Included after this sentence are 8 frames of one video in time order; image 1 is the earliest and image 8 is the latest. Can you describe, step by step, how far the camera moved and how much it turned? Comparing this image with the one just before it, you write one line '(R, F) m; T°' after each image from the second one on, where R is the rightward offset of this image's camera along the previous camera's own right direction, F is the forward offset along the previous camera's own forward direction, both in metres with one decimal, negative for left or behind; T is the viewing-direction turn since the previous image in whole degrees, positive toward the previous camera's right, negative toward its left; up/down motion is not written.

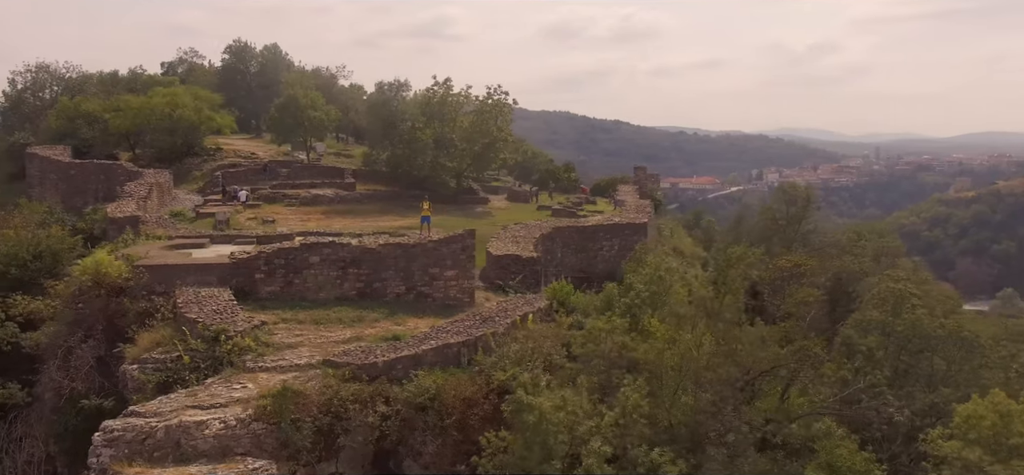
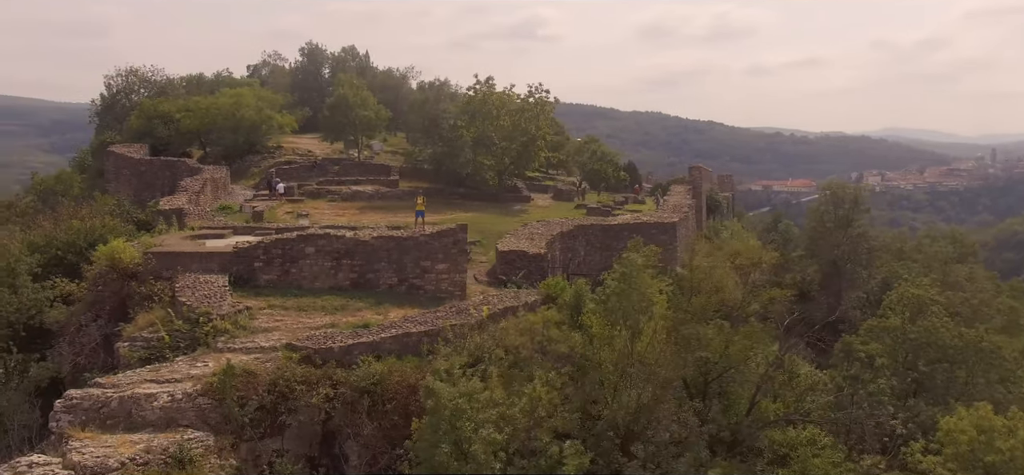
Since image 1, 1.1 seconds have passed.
(+1.6, -0.1) m; -8°
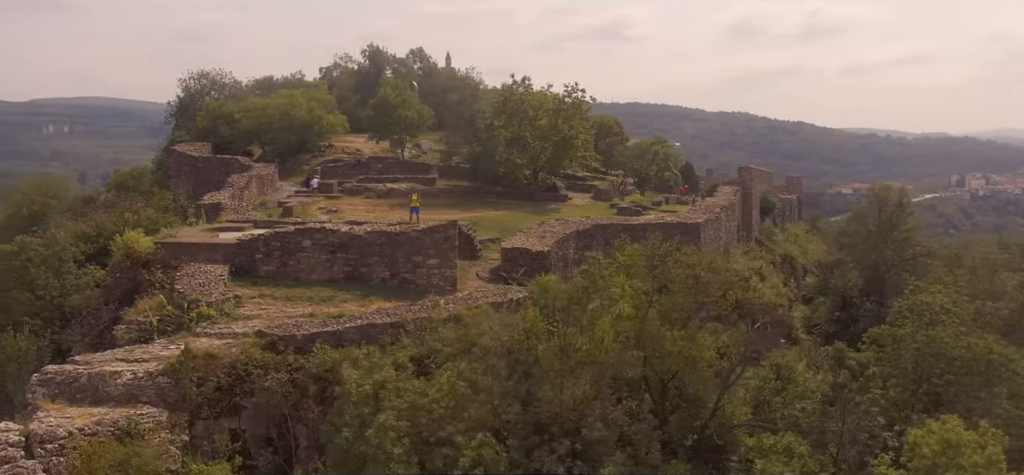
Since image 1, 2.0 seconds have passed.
(+1.5, -0.1) m; -7°
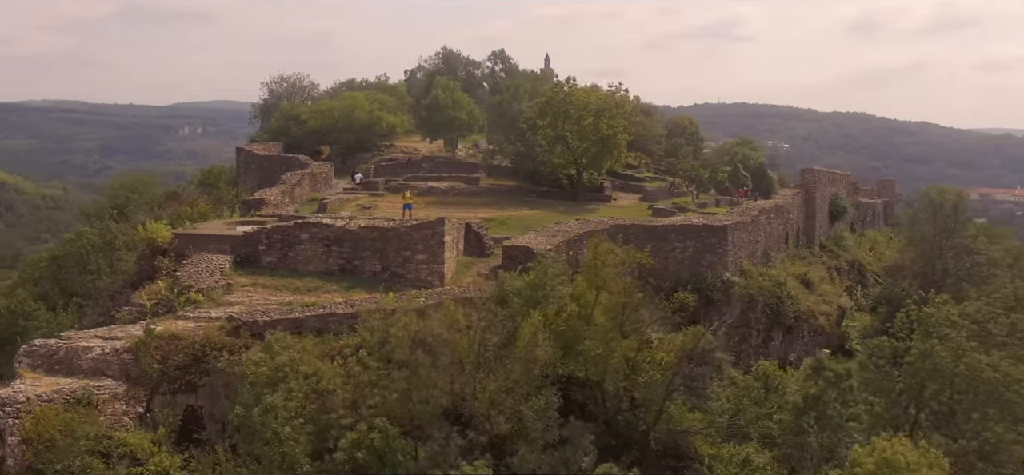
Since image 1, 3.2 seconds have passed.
(+2.0, 0.0) m; -9°
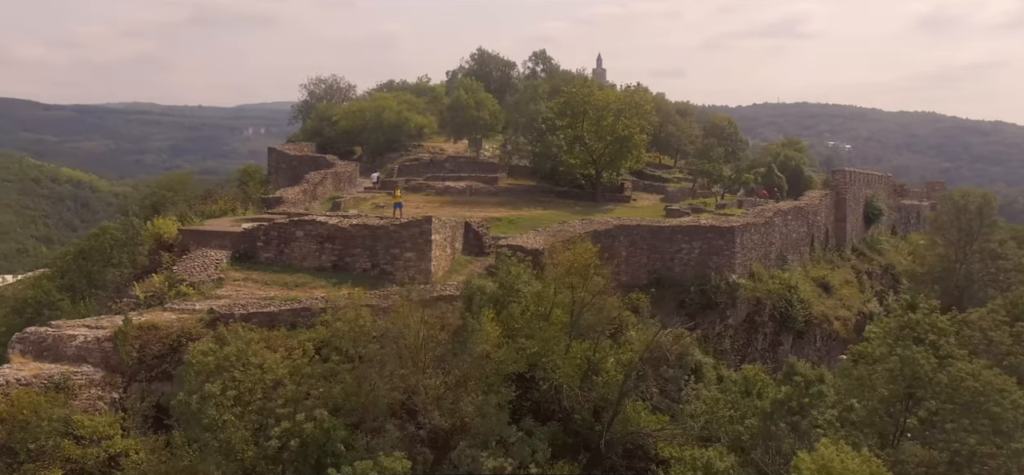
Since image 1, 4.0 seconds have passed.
(+1.2, -0.1) m; -5°
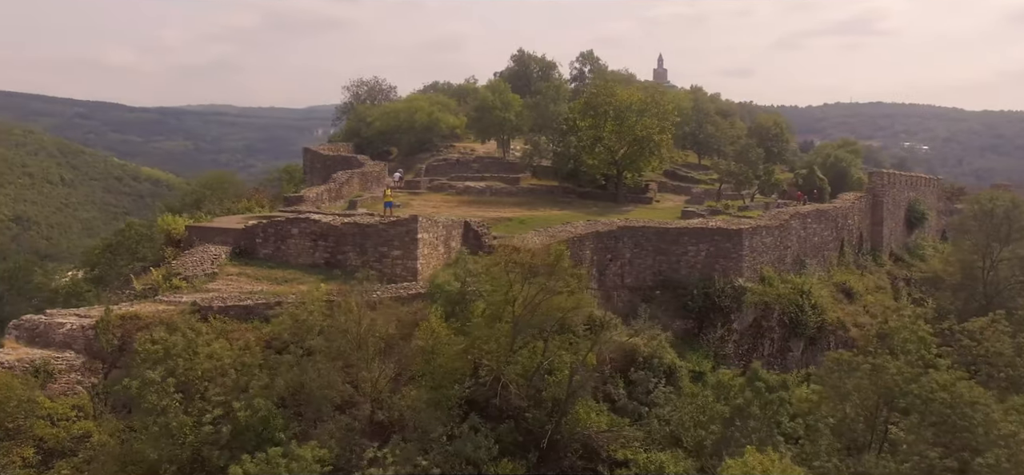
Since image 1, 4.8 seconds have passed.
(+1.4, 0.0) m; -6°
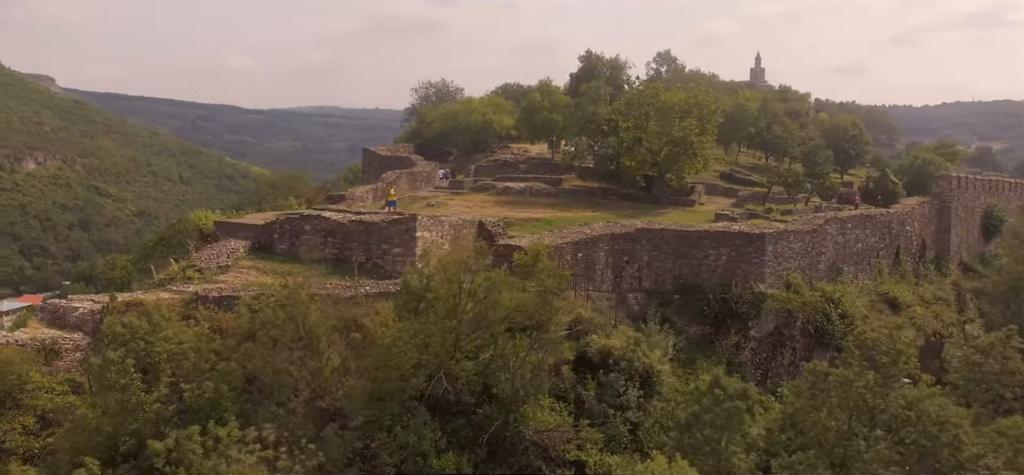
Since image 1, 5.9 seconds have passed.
(+1.9, 0.0) m; -8°
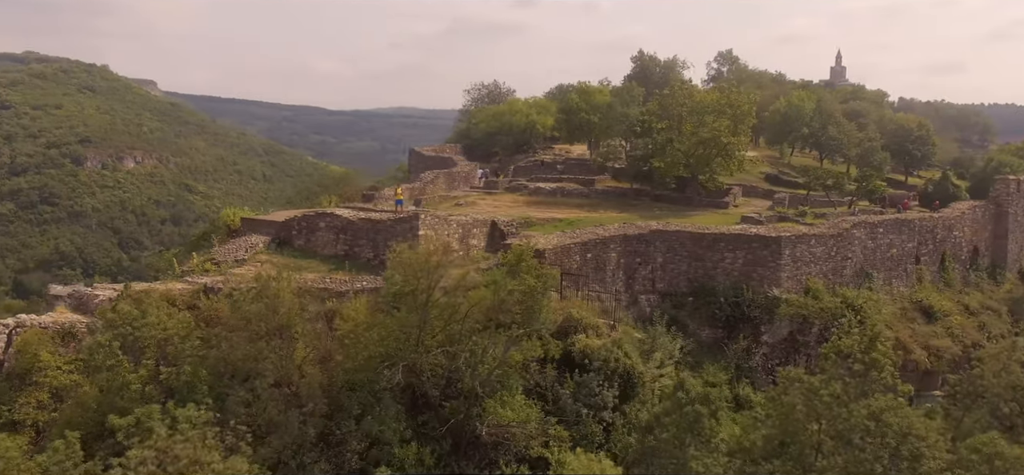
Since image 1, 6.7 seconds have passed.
(+1.4, -0.1) m; -6°
